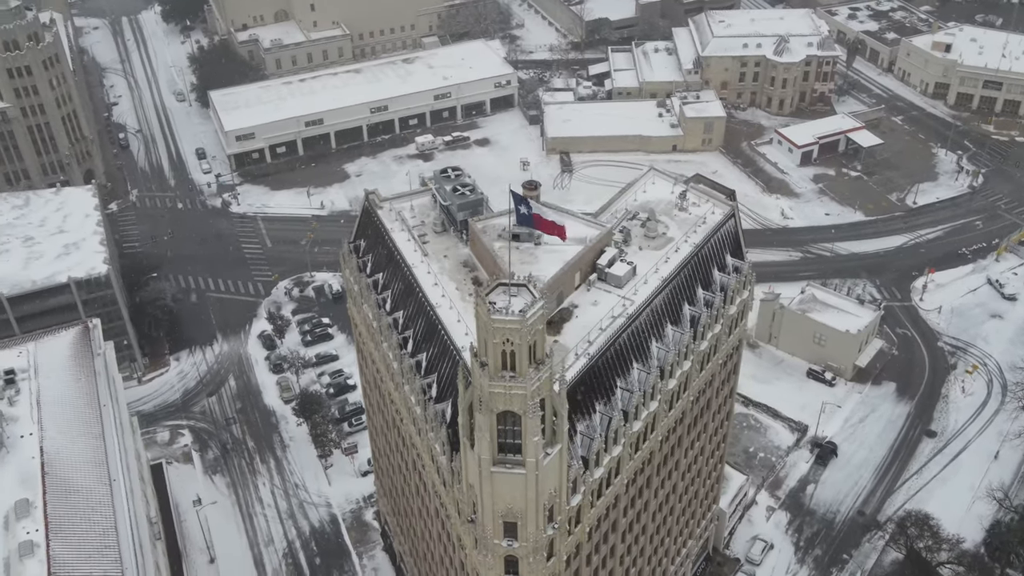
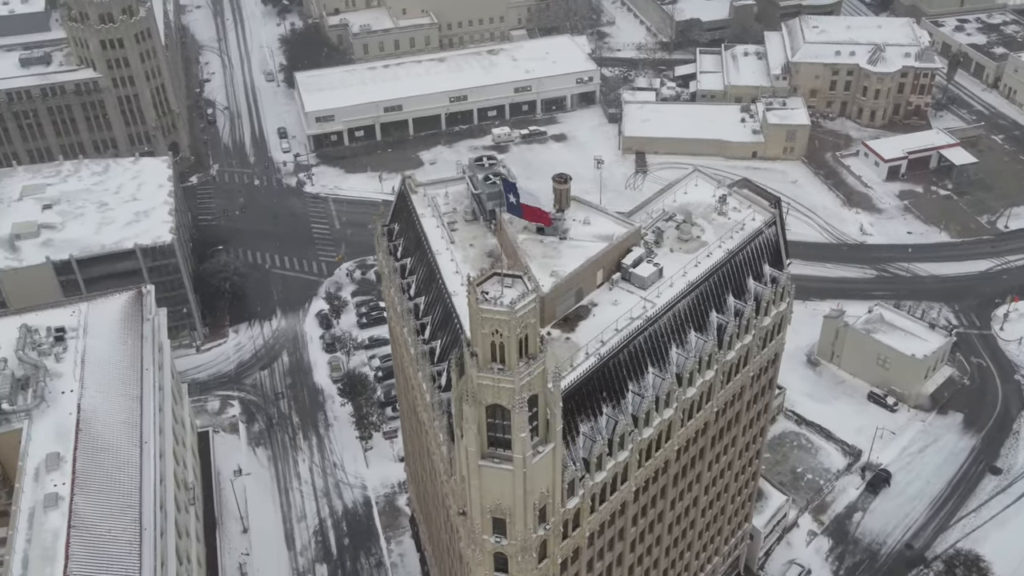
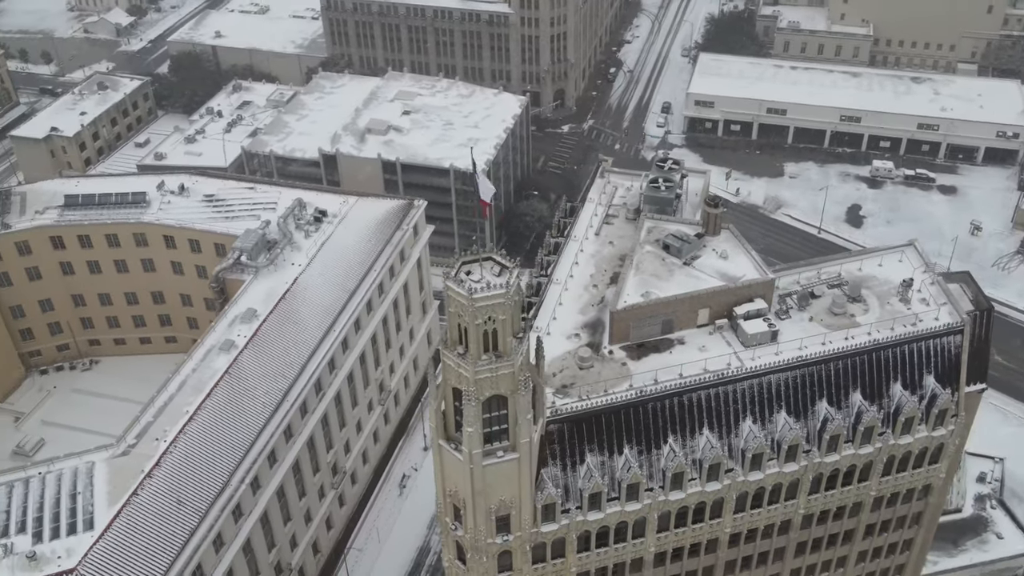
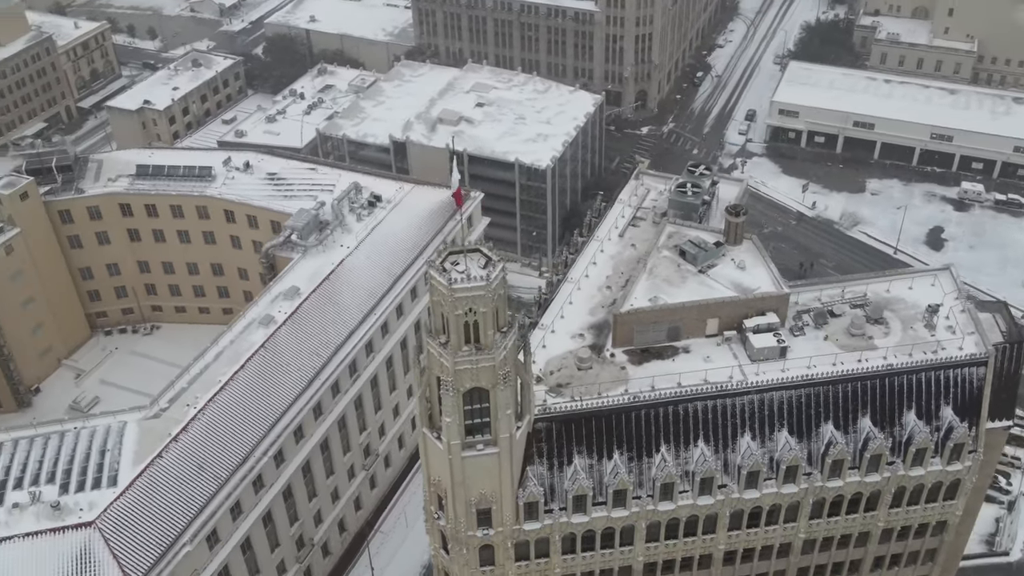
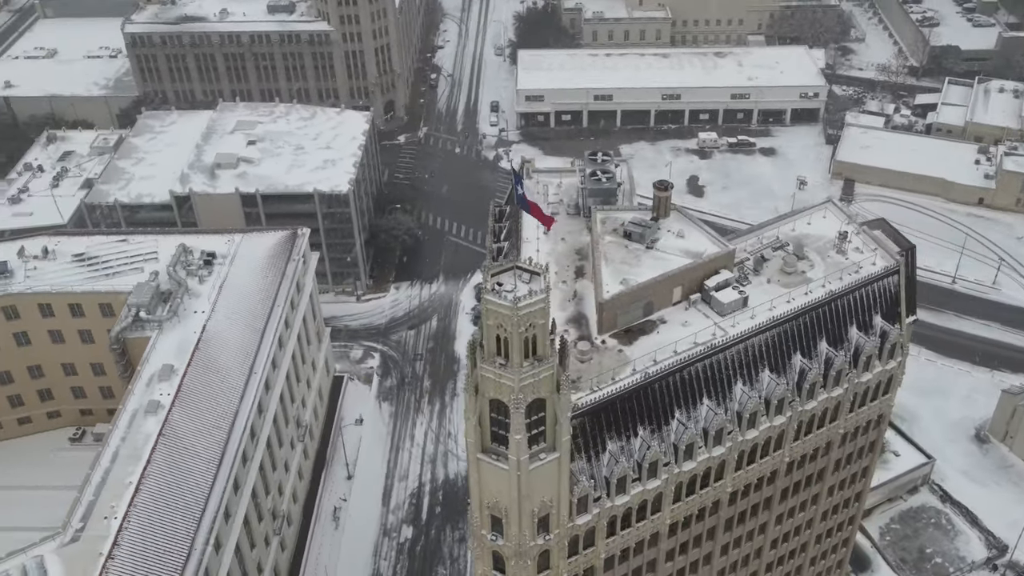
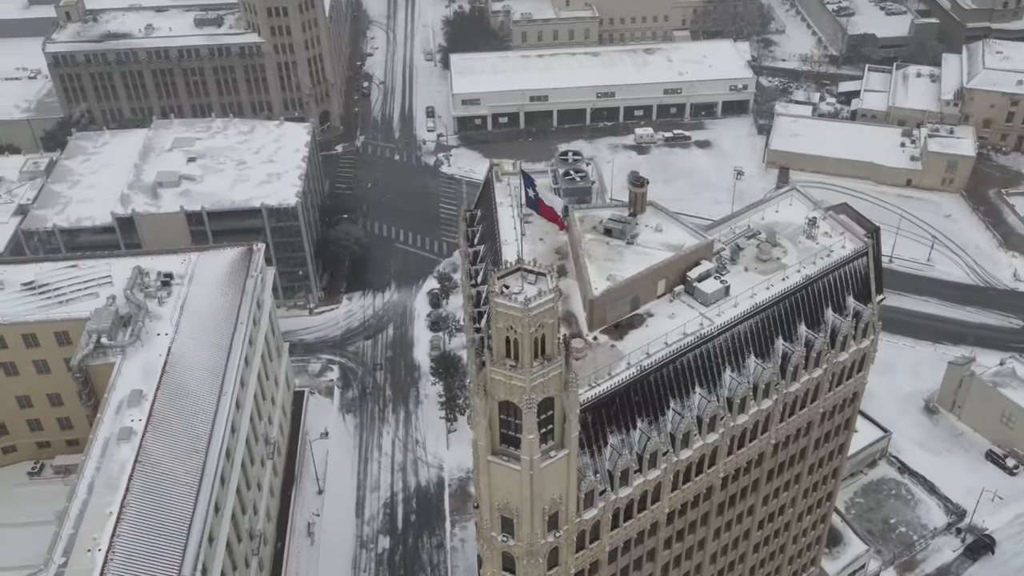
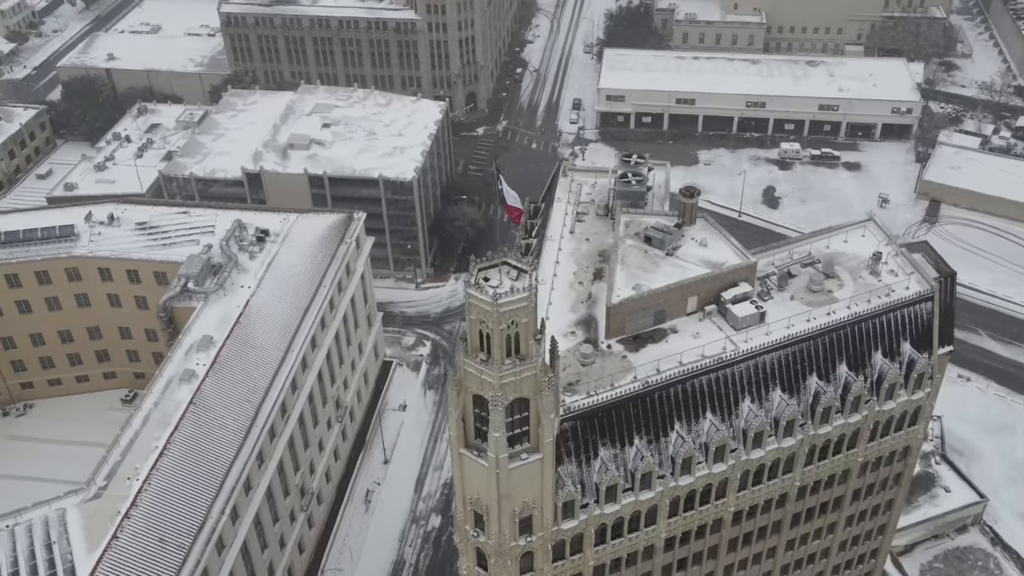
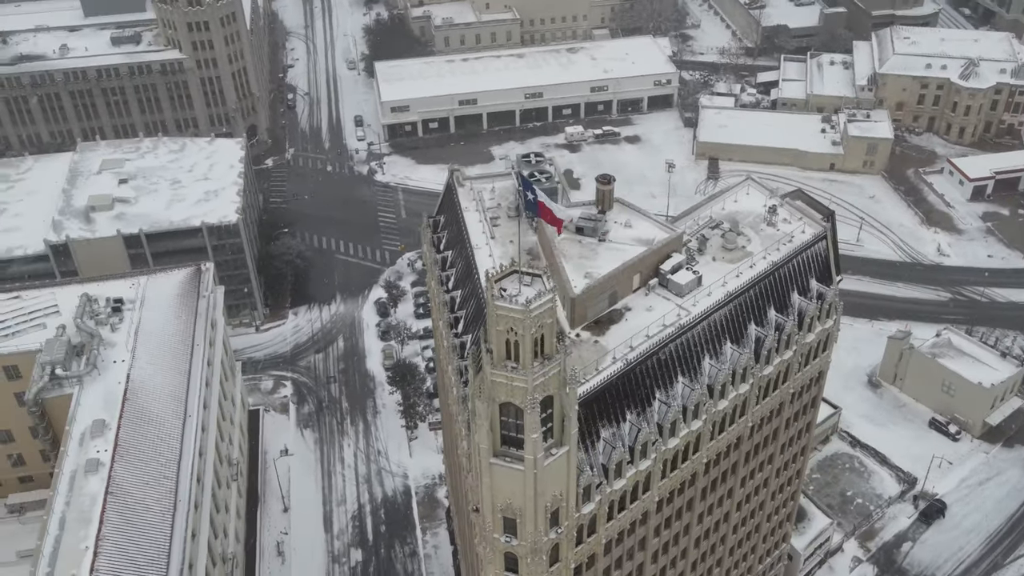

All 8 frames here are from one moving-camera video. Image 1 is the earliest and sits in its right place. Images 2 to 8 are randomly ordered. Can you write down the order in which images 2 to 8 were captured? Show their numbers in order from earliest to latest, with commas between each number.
2, 8, 6, 5, 7, 3, 4
